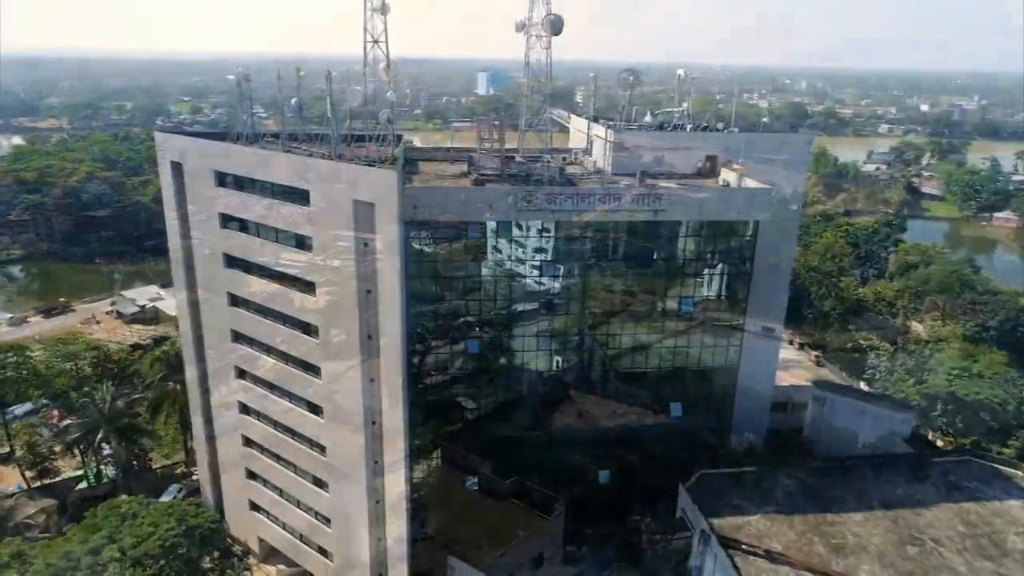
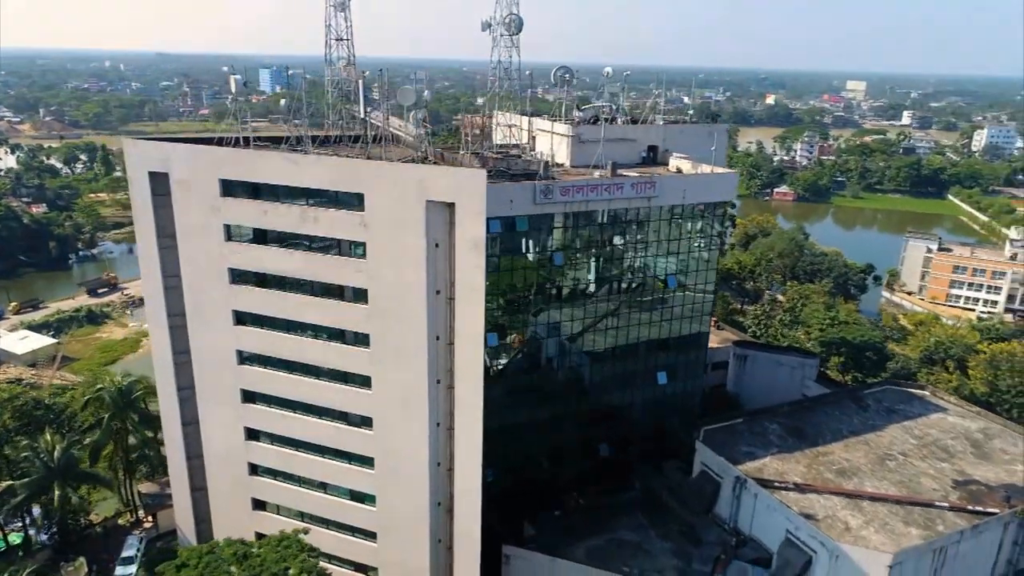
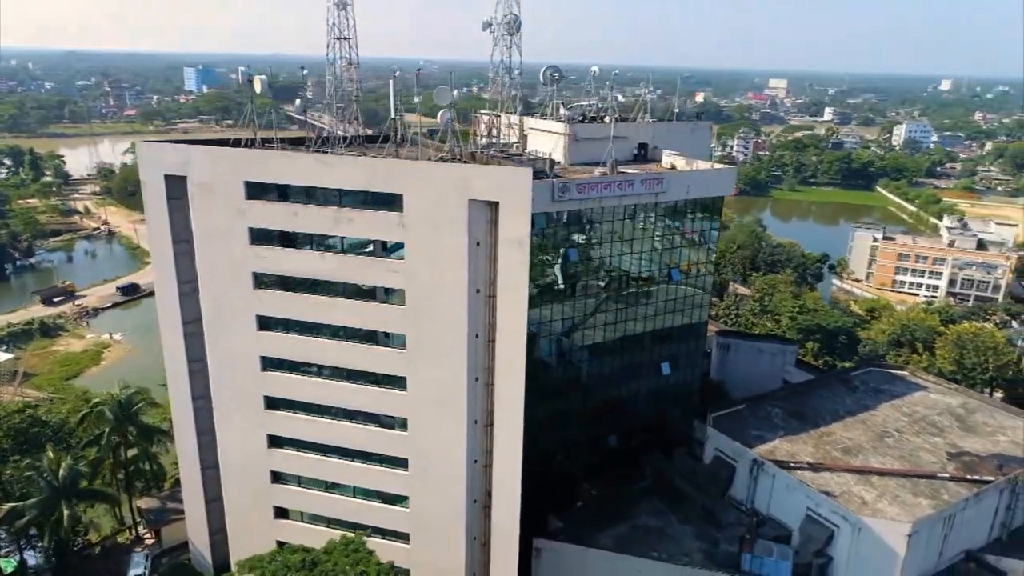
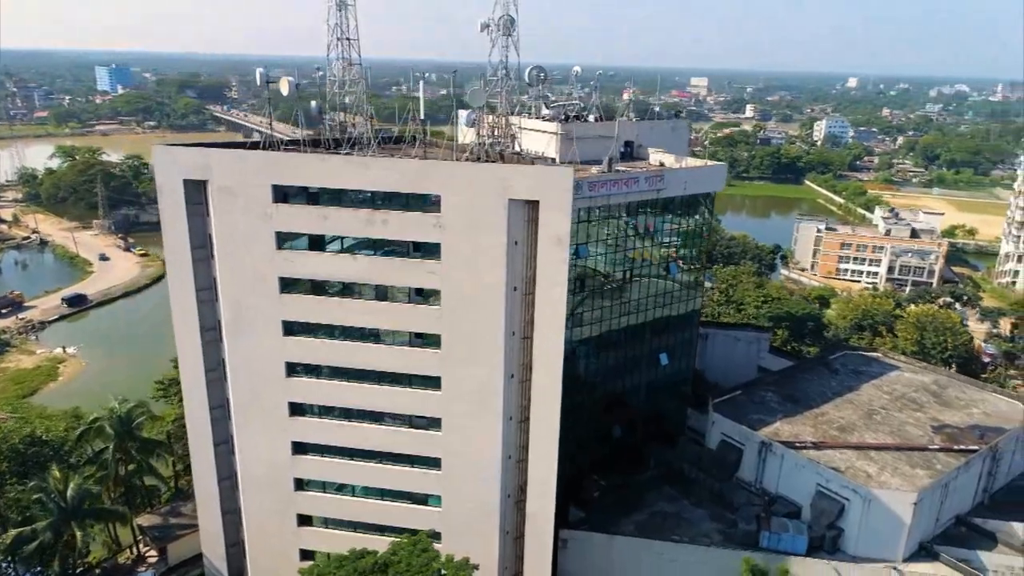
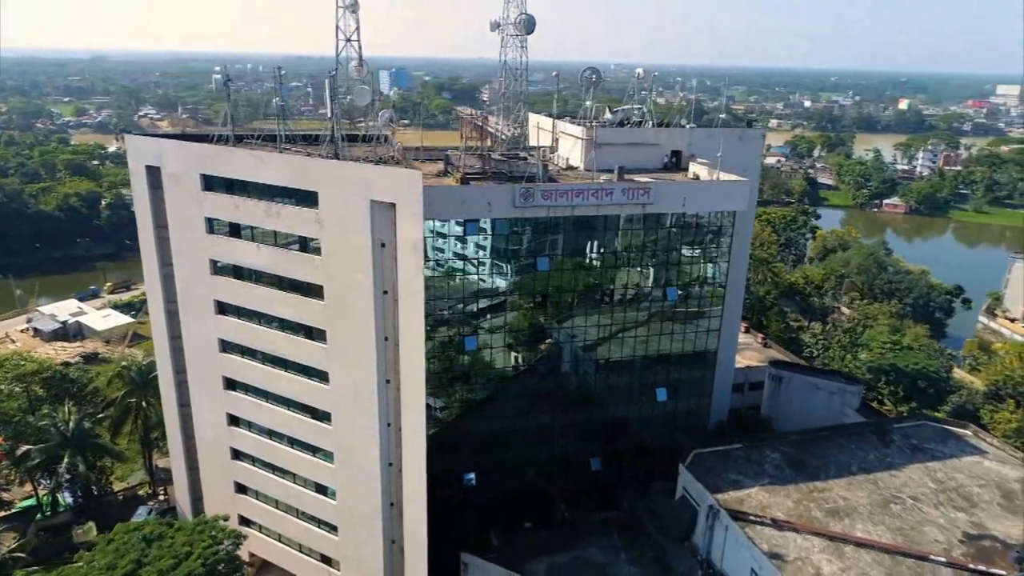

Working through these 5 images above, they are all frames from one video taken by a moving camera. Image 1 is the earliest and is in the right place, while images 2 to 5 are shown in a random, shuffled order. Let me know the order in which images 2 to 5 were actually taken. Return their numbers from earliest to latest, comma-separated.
5, 2, 3, 4
